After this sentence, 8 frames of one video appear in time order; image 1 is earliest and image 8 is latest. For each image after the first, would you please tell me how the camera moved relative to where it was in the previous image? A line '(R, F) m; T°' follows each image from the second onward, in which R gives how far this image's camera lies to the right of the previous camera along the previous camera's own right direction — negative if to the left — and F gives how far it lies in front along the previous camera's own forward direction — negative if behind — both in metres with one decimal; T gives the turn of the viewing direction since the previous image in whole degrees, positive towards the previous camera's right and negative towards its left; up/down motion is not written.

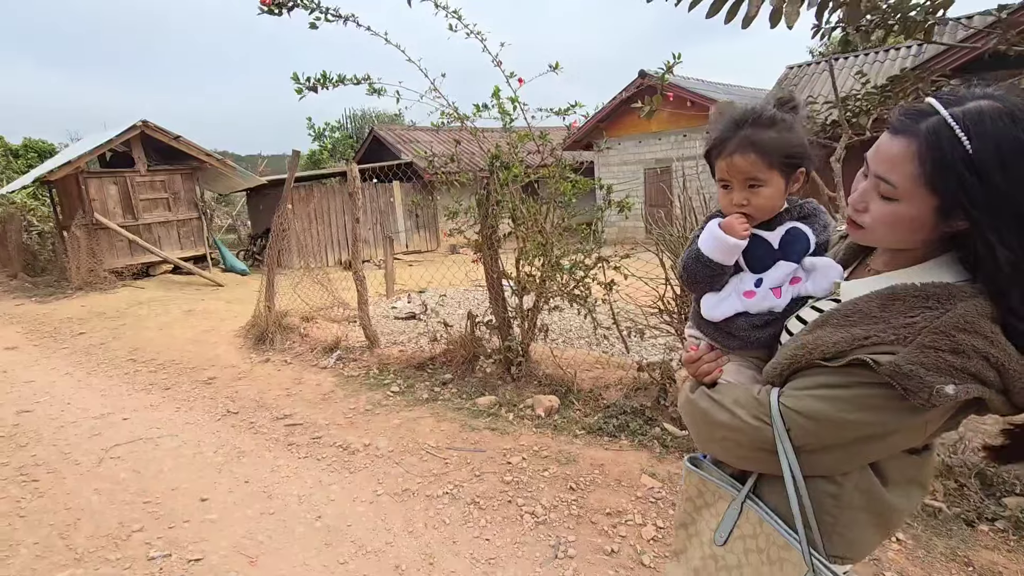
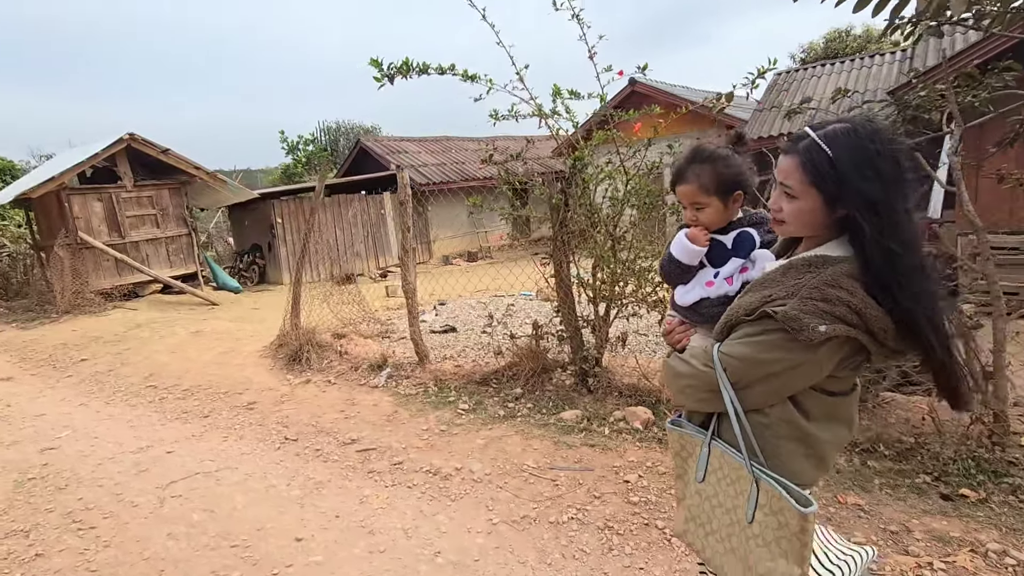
(-0.8, +0.2) m; +3°
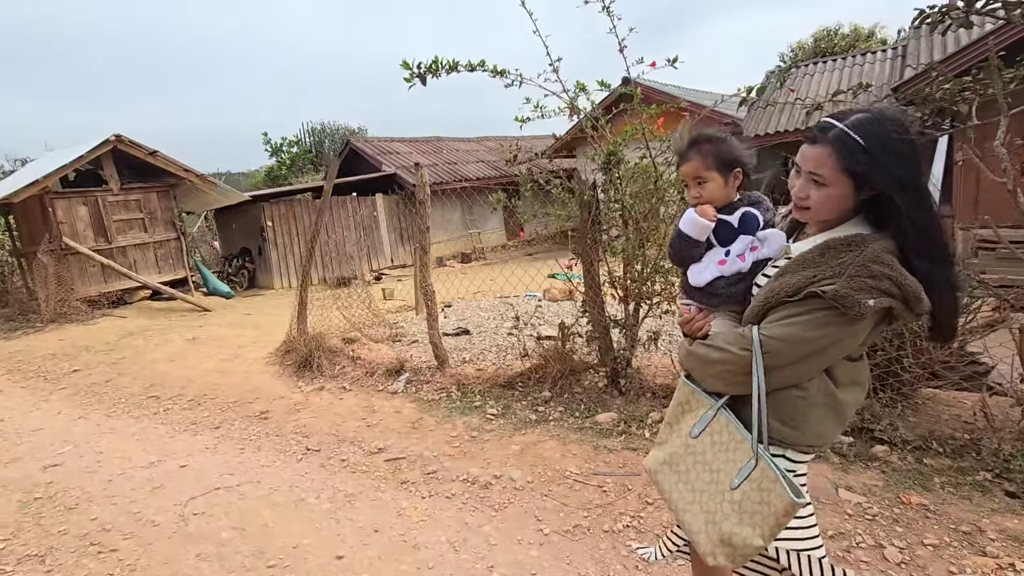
(-0.3, +0.1) m; +2°
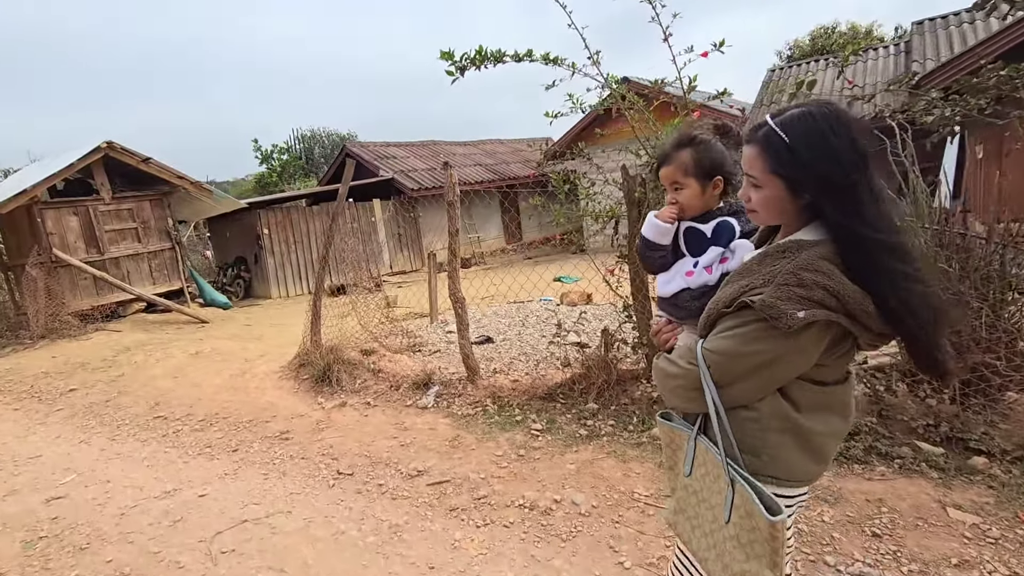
(-0.4, +0.3) m; +1°
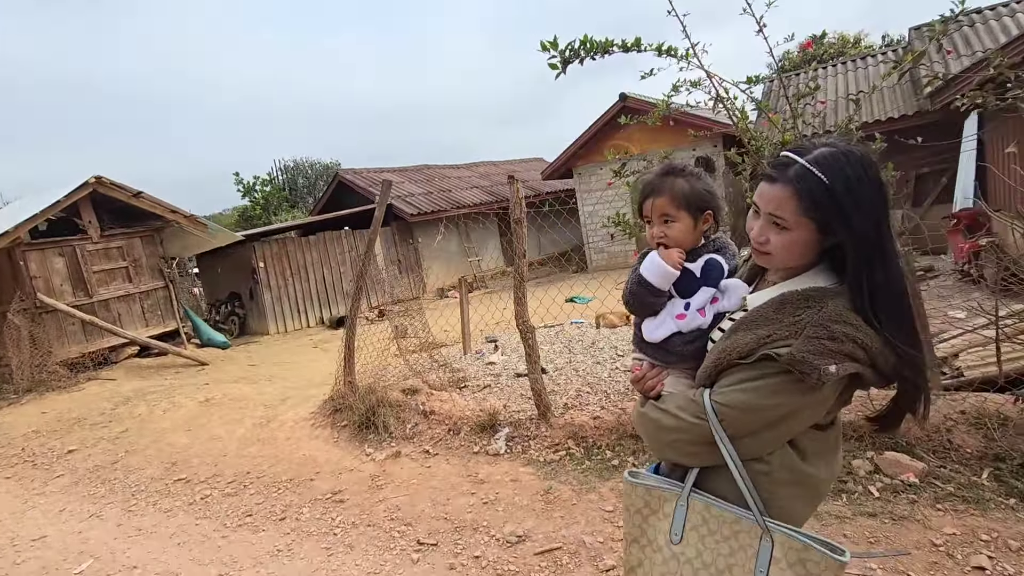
(-0.7, +0.5) m; +2°
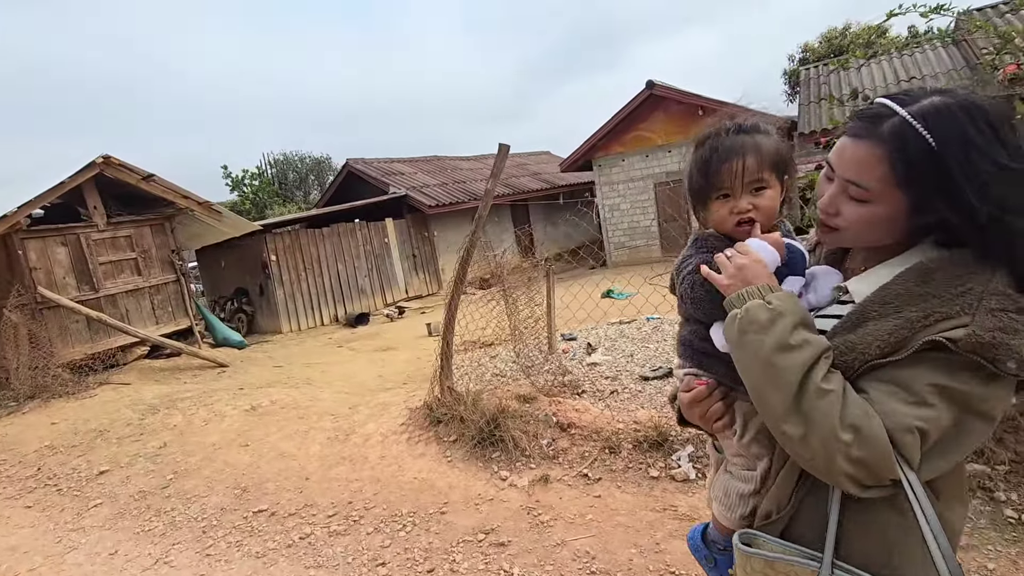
(-1.2, +0.8) m; +2°
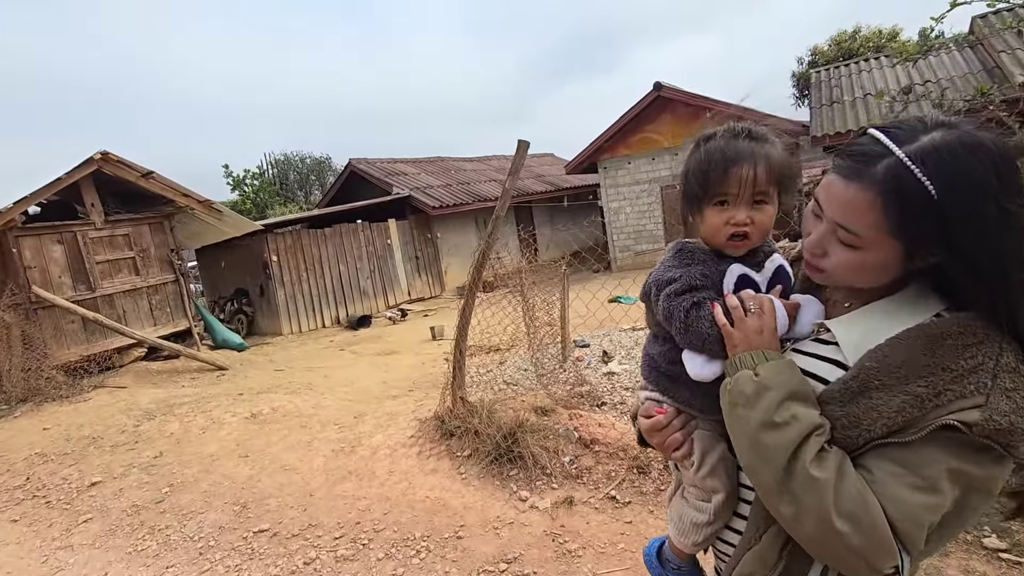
(-0.1, +0.2) m; 0°
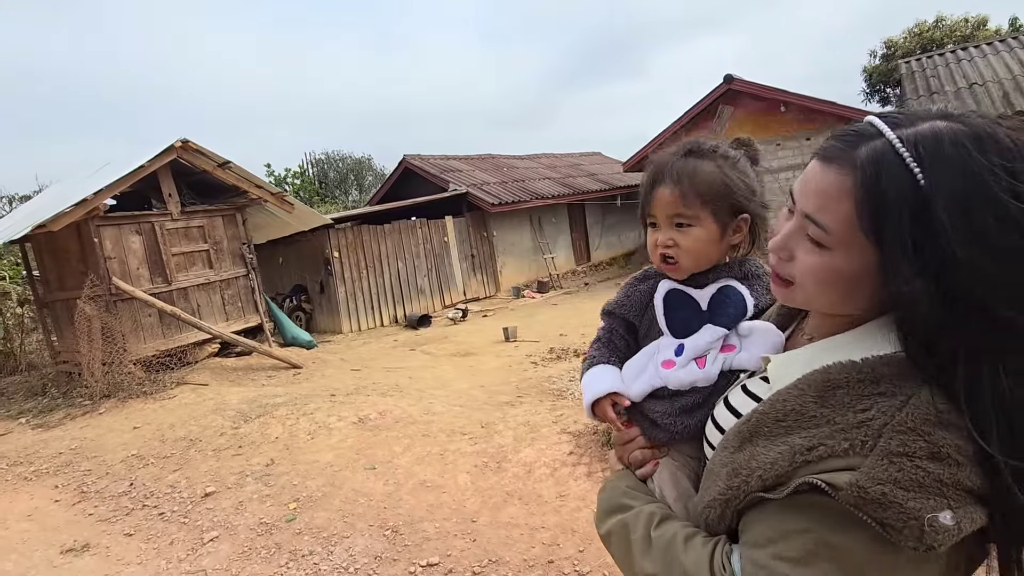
(-1.1, +0.5) m; -3°
